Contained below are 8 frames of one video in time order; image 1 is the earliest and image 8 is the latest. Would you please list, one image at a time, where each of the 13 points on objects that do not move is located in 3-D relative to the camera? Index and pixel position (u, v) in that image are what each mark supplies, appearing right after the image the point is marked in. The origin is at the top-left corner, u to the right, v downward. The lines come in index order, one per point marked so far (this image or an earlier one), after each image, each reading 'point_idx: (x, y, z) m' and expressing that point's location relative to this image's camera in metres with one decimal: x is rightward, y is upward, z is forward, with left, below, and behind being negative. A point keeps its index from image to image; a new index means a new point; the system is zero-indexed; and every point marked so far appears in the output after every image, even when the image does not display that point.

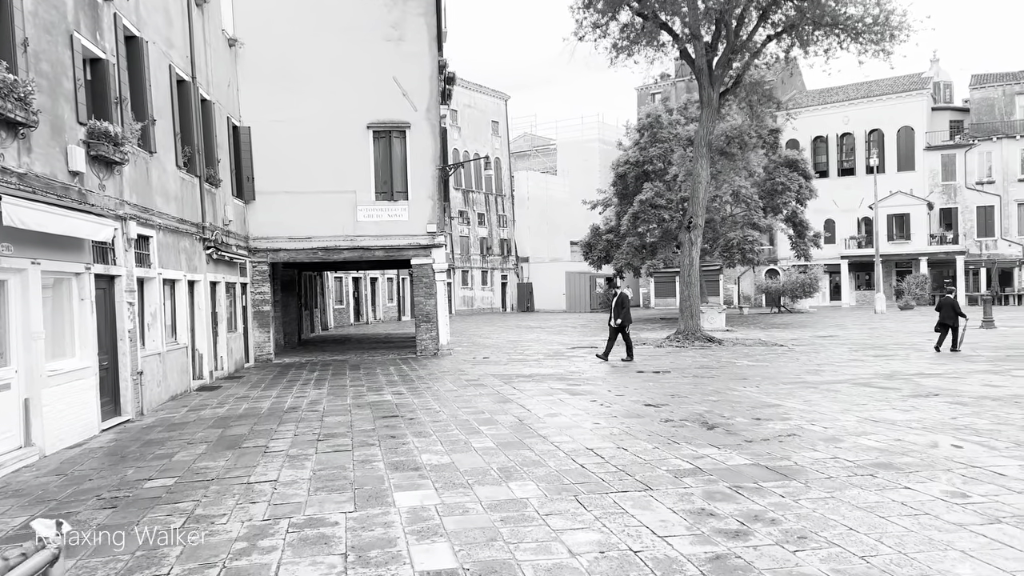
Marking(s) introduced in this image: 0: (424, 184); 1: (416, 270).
0: (-1.9, +2.3, +17.7) m
1: (-2.1, +0.4, +17.8) m
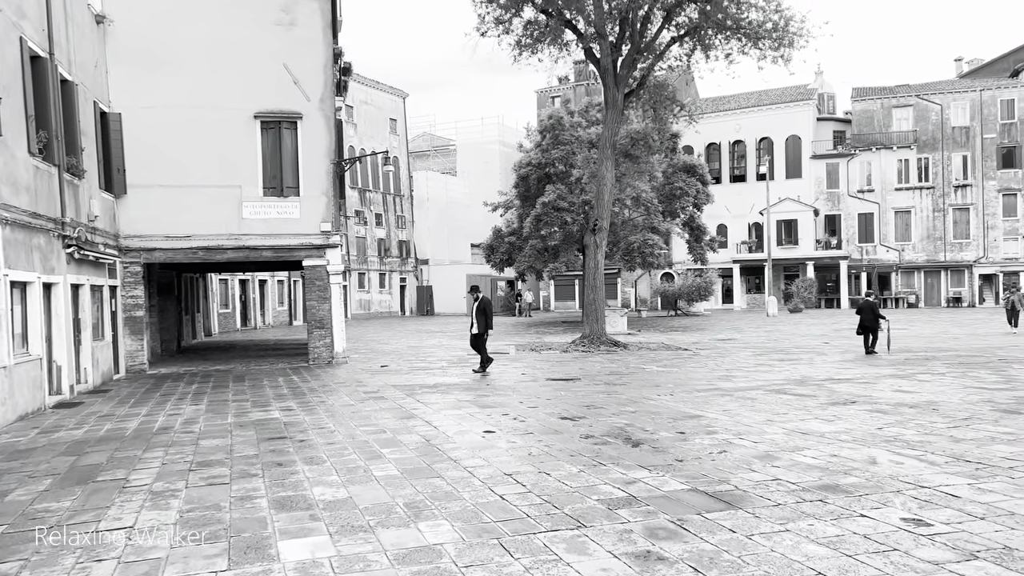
0: (-4.0, +2.2, +16.6) m
1: (-4.2, +0.3, +16.6) m
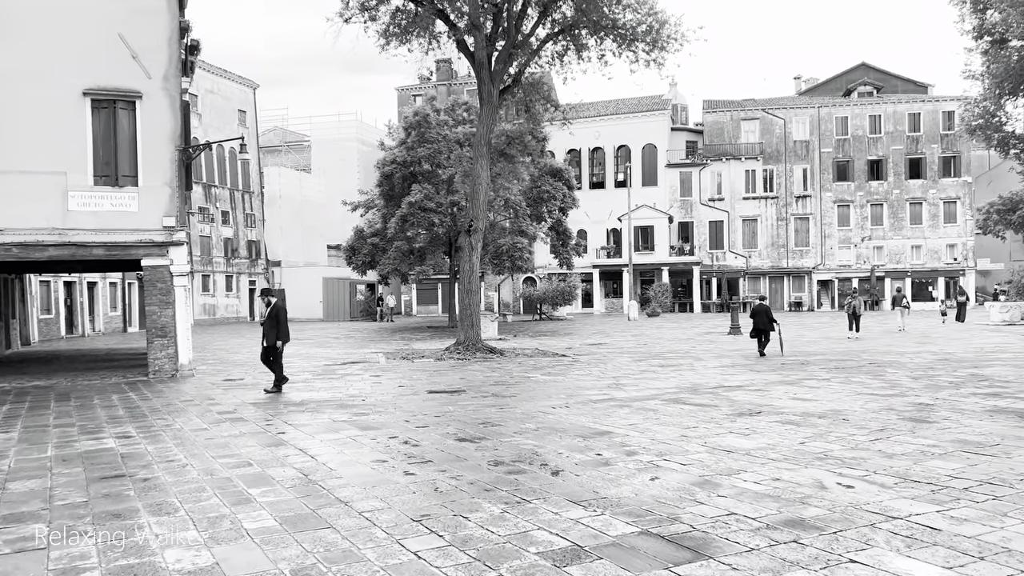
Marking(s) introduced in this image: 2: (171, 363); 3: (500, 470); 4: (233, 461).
0: (-6.3, +2.2, +14.6) m
1: (-6.5, +0.3, +14.6) m
2: (-6.2, -1.4, +14.8) m
3: (-0.1, -1.4, +6.2) m
4: (-2.4, -1.5, +6.9) m
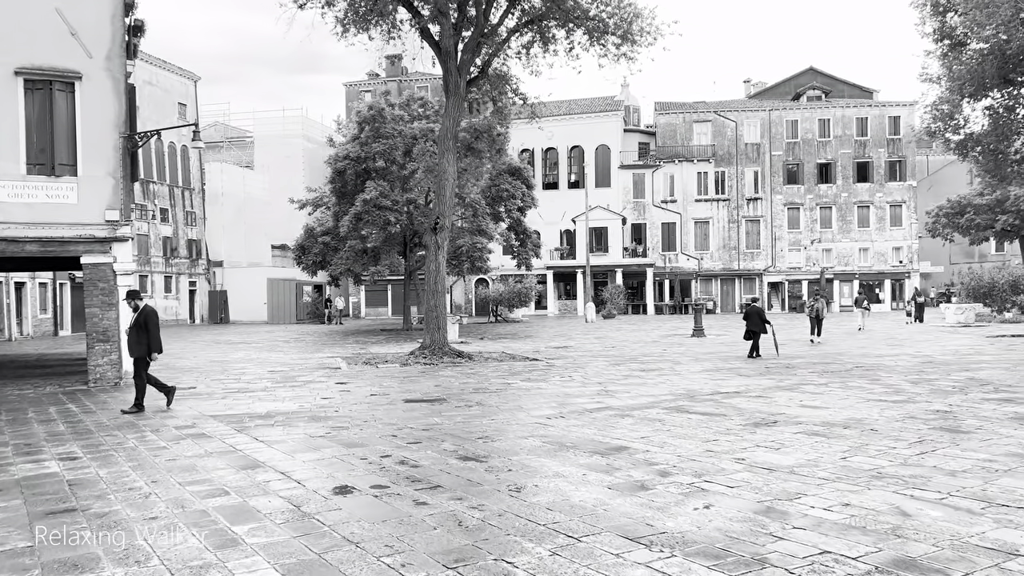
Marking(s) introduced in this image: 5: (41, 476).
0: (-6.7, +2.1, +13.3) m
1: (-6.9, +0.3, +13.3) m
2: (-6.6, -1.4, +13.5) m
3: (+0.1, -1.4, +5.4) m
4: (-2.3, -1.5, +5.9) m
5: (-3.8, -1.5, +6.6) m
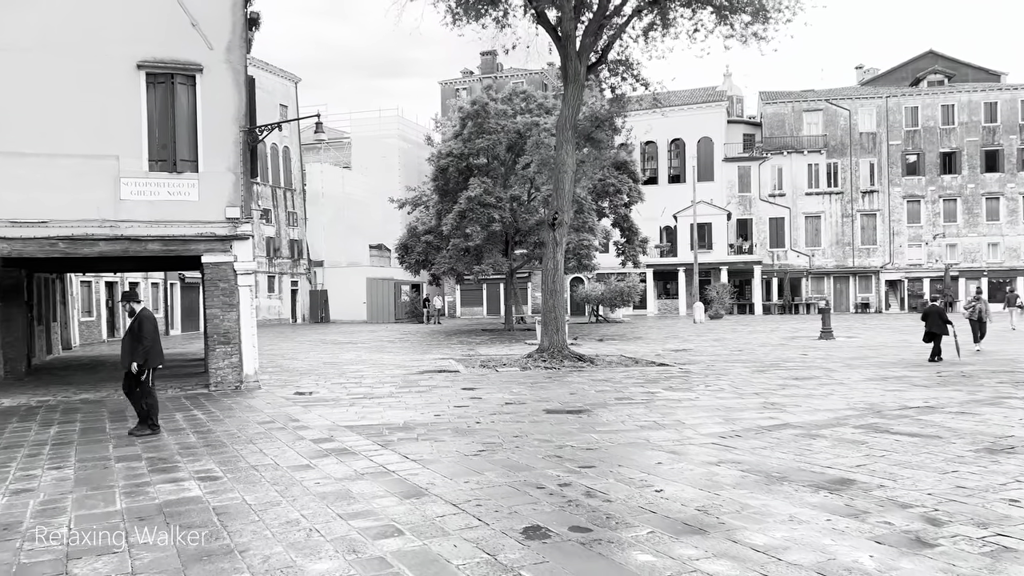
0: (-4.6, +2.1, +12.8) m
1: (-4.8, +0.3, +12.8) m
2: (-4.4, -1.4, +13.0) m
3: (+1.4, -1.4, +4.3) m
4: (-0.9, -1.5, +5.0) m
5: (-2.4, -1.5, +5.9) m
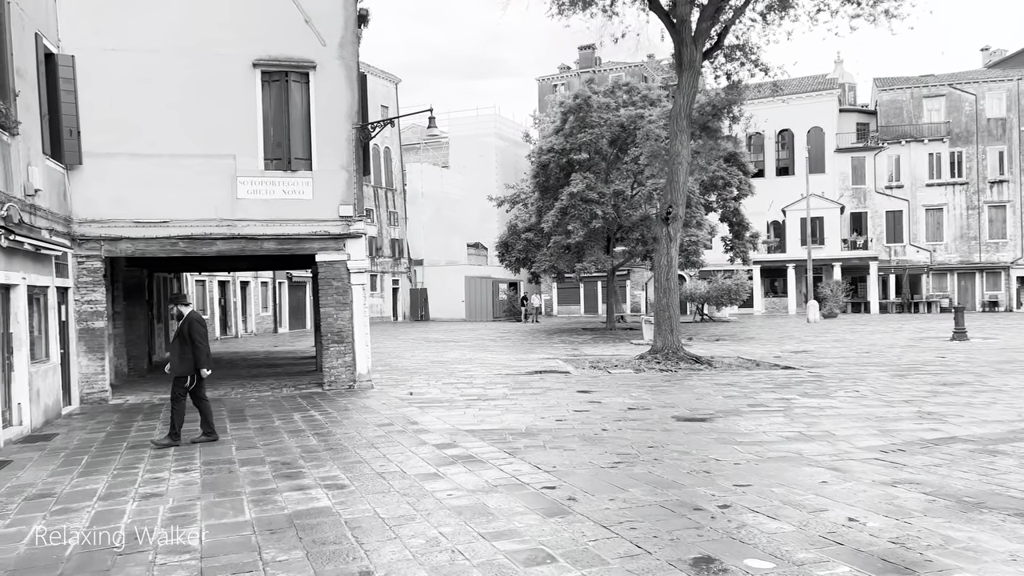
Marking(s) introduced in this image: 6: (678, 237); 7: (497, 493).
0: (-2.8, +2.2, +12.7) m
1: (-3.0, +0.3, +12.7) m
2: (-2.6, -1.3, +12.9) m
3: (+2.2, -1.4, +3.5) m
4: (0.0, -1.5, +4.6) m
5: (-1.4, -1.5, +5.6) m
6: (+3.4, +1.0, +16.4) m
7: (-0.1, -1.5, +5.9) m
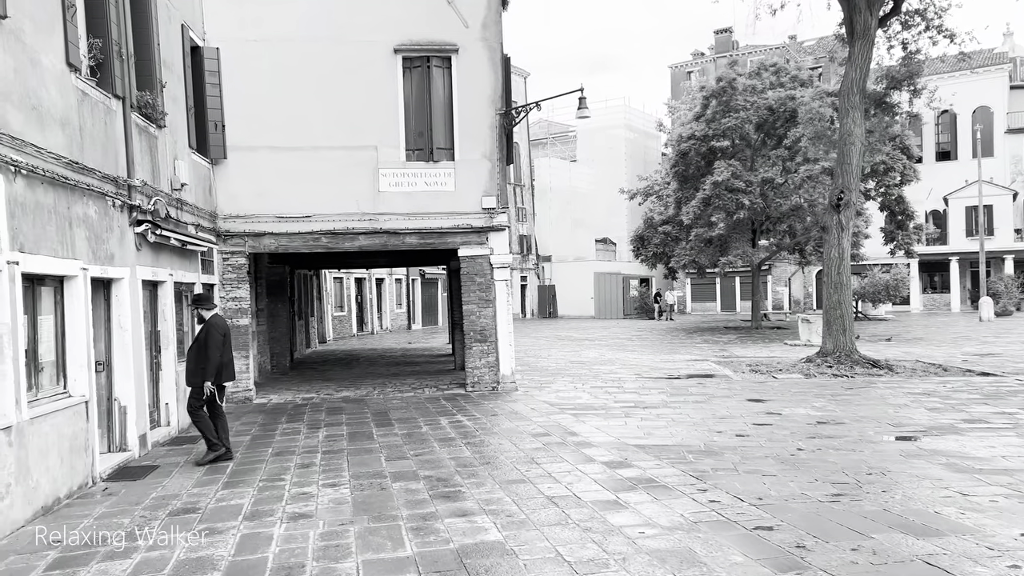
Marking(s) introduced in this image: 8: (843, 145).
0: (-0.5, +2.2, +12.0) m
1: (-0.7, +0.3, +12.0) m
2: (-0.3, -1.3, +12.1) m
3: (+3.1, -1.4, +2.2) m
4: (+1.1, -1.4, +3.5) m
5: (-0.2, -1.5, +4.7) m
6: (+6.1, +1.1, +14.7) m
7: (+1.1, -1.4, +4.8) m
8: (+6.0, +2.6, +14.8) m
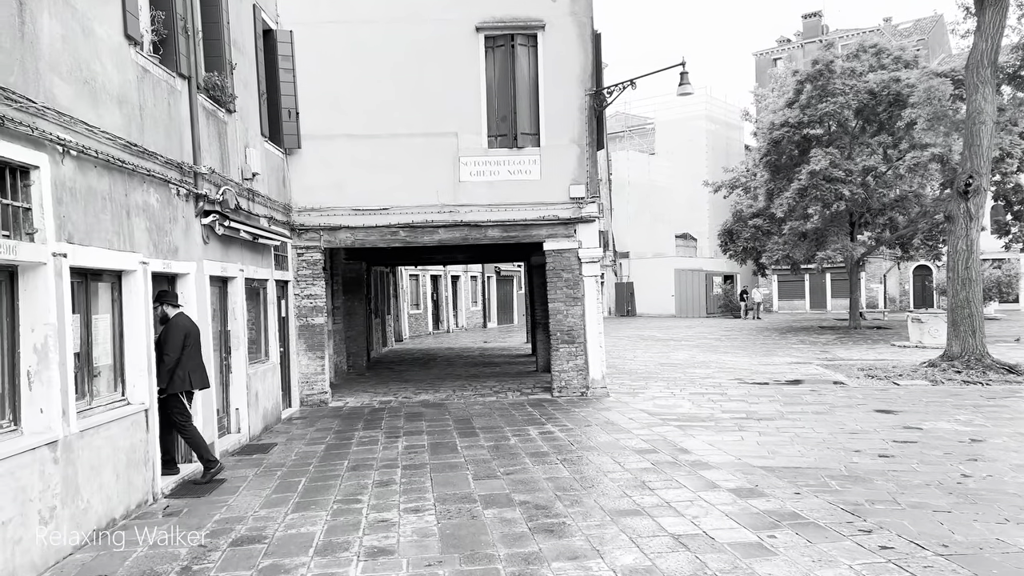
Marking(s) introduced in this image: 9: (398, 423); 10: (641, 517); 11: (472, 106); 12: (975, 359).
0: (+0.7, +2.3, +11.0) m
1: (+0.6, +0.4, +11.1) m
2: (+1.0, -1.2, +11.2) m
3: (+3.4, -1.3, +0.9) m
4: (+1.6, -1.4, +2.5) m
5: (+0.4, -1.5, +3.8) m
6: (+7.6, +1.2, +13.1) m
7: (+1.7, -1.4, +3.8) m
8: (+7.5, +2.7, +13.3) m
9: (-1.3, -1.6, +9.5) m
10: (+0.8, -1.5, +5.2) m
11: (-0.6, +2.5, +11.0) m
12: (+7.3, -1.1, +12.7) m
